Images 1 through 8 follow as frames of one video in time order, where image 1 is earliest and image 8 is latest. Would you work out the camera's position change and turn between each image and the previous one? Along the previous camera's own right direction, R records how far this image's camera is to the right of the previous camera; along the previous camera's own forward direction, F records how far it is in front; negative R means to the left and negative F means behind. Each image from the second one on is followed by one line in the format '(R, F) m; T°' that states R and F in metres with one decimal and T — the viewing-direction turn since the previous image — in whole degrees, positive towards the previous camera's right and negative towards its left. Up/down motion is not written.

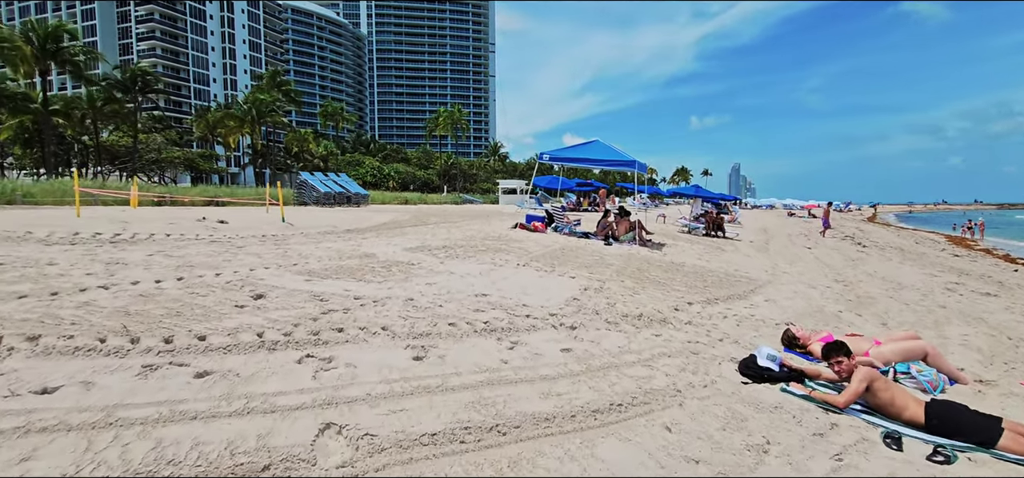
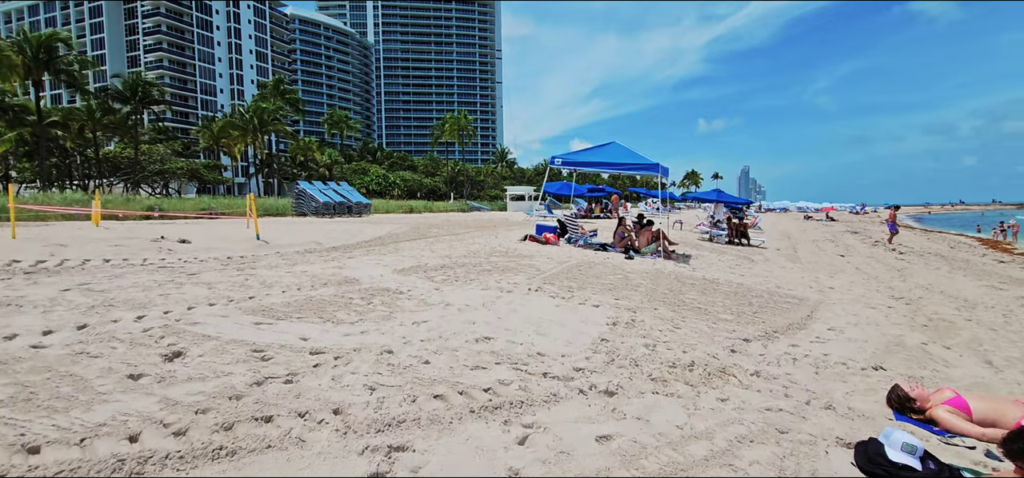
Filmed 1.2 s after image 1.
(0.0, +1.3) m; -1°
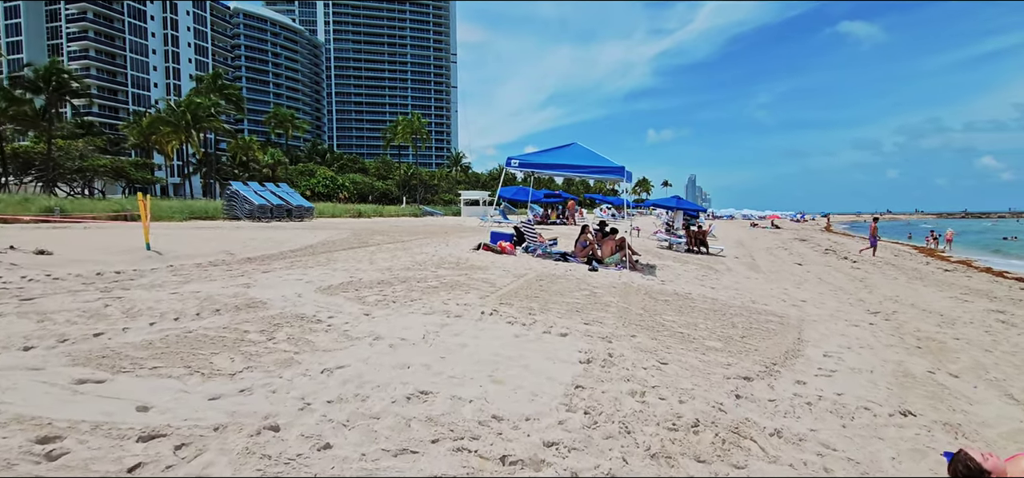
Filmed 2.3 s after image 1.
(0.0, +1.1) m; +5°
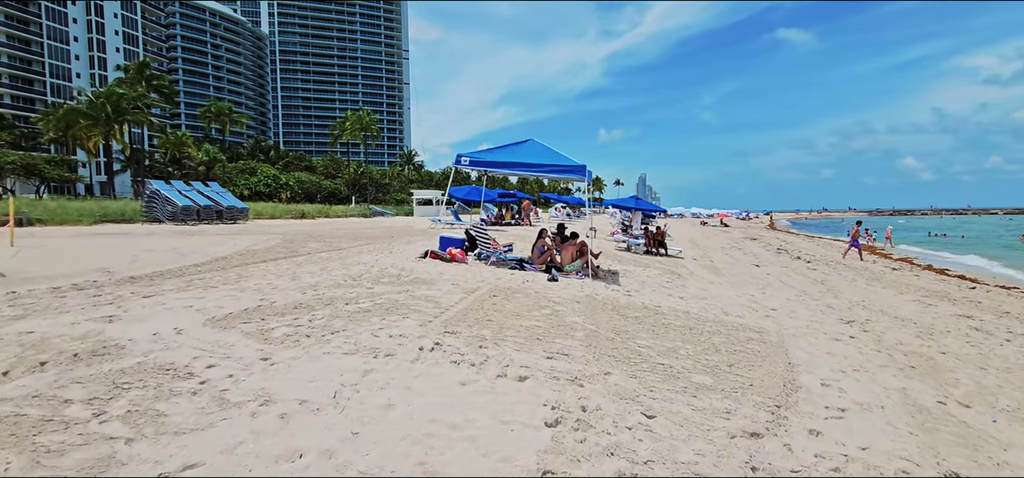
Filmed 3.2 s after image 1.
(+0.1, +1.1) m; +5°
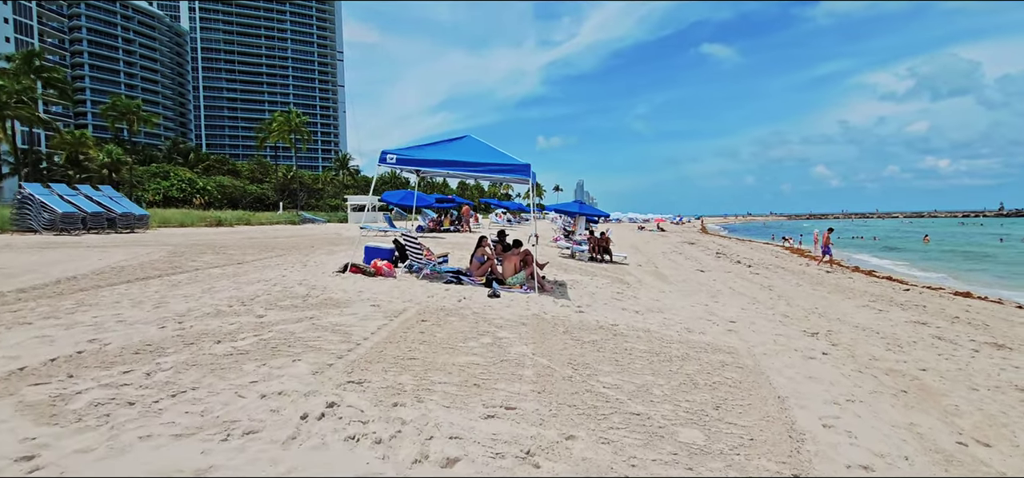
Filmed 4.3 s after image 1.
(+0.1, +1.2) m; +7°
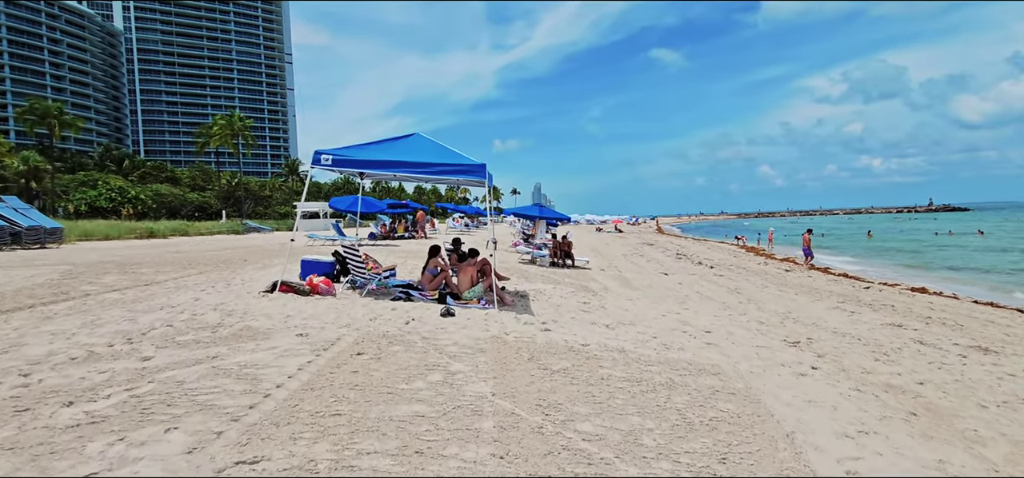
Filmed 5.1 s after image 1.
(+0.1, +0.9) m; +5°
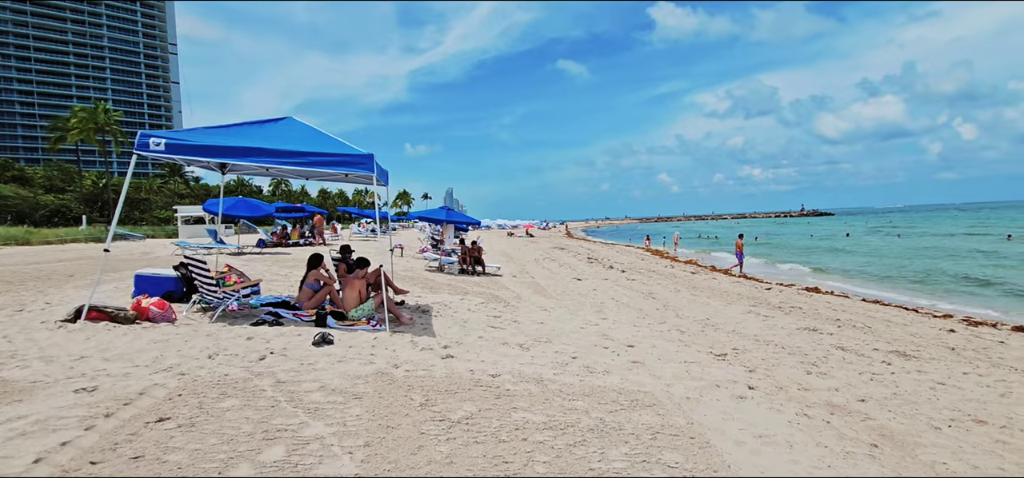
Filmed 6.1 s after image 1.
(+0.2, +1.2) m; +10°
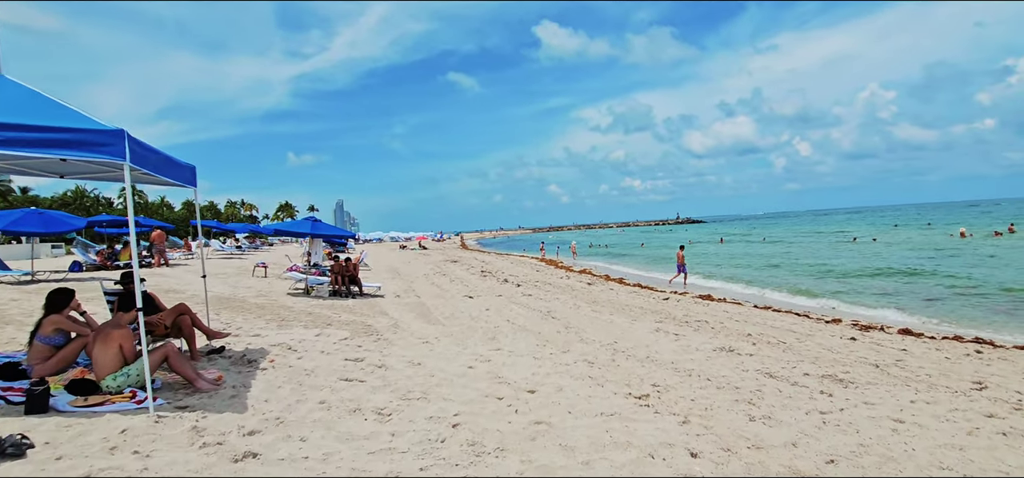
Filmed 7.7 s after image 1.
(+0.4, +1.8) m; +12°
